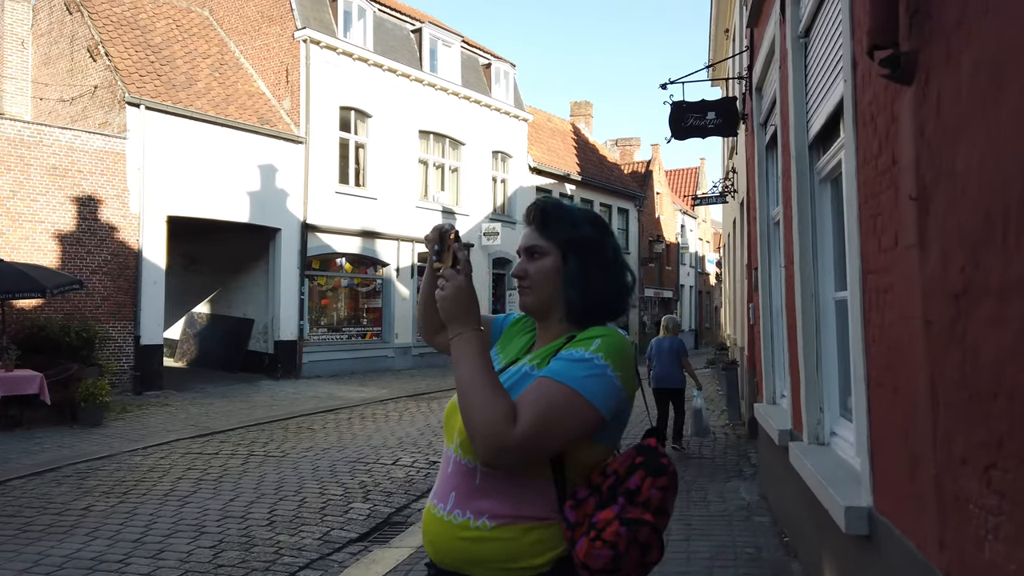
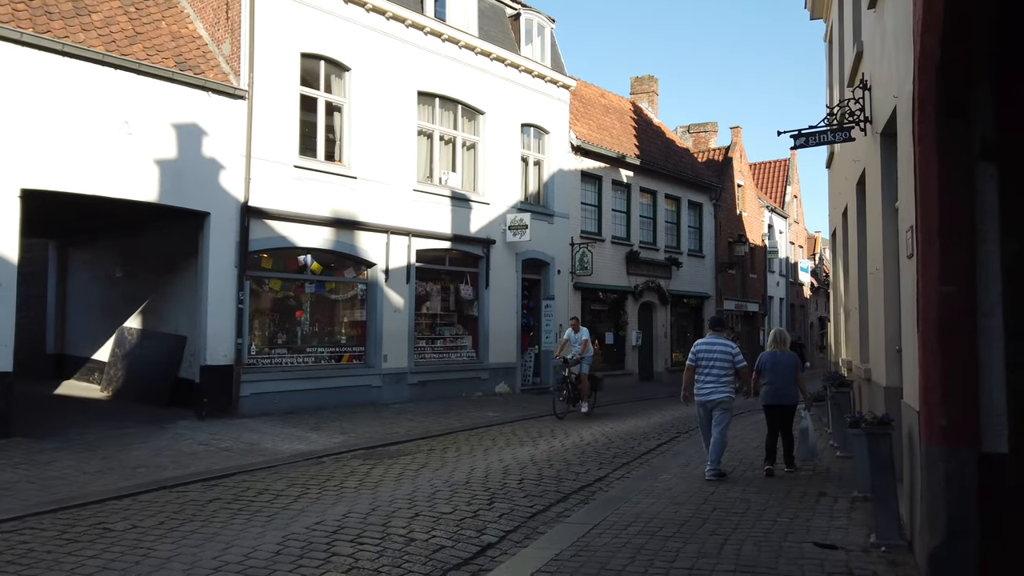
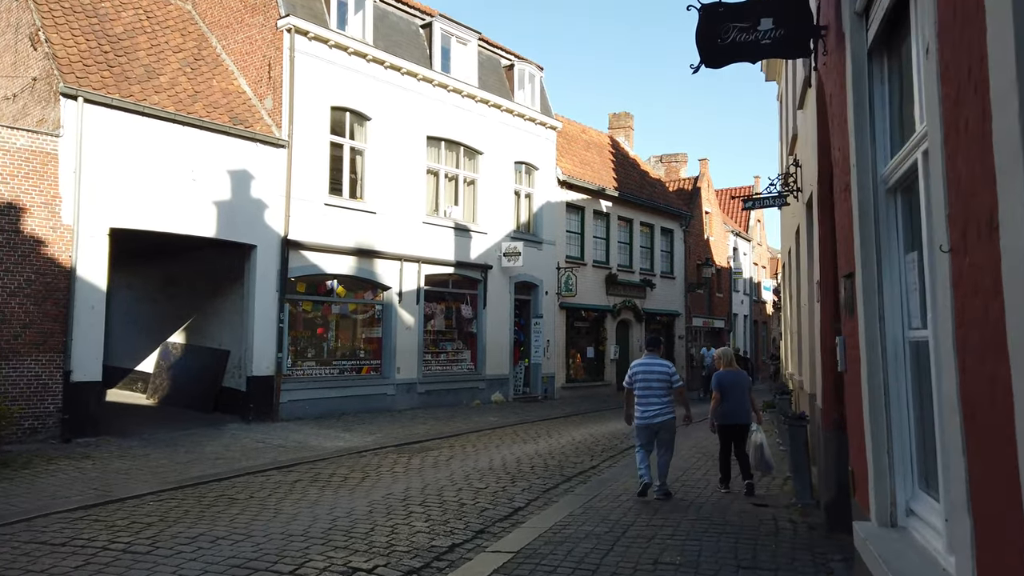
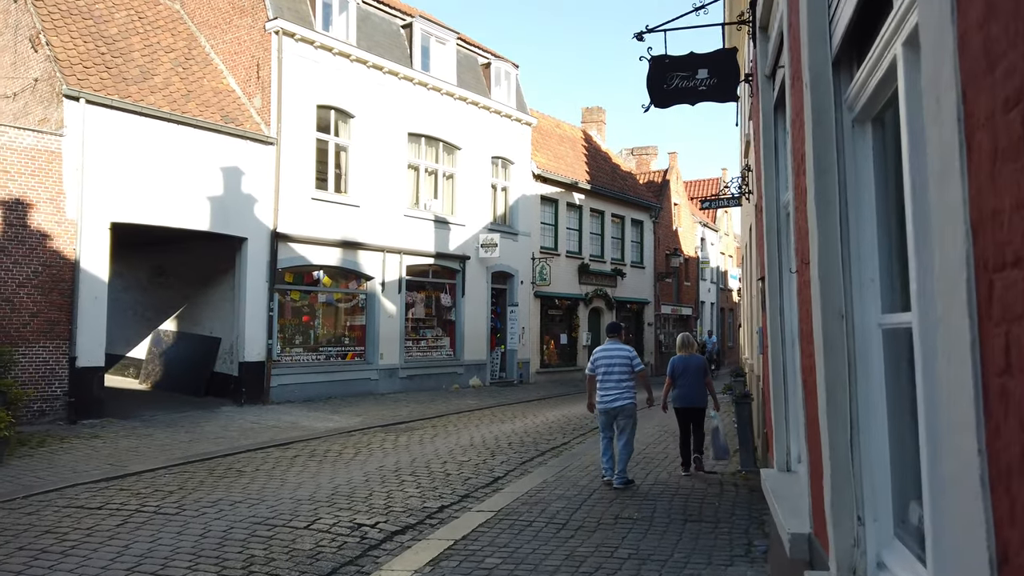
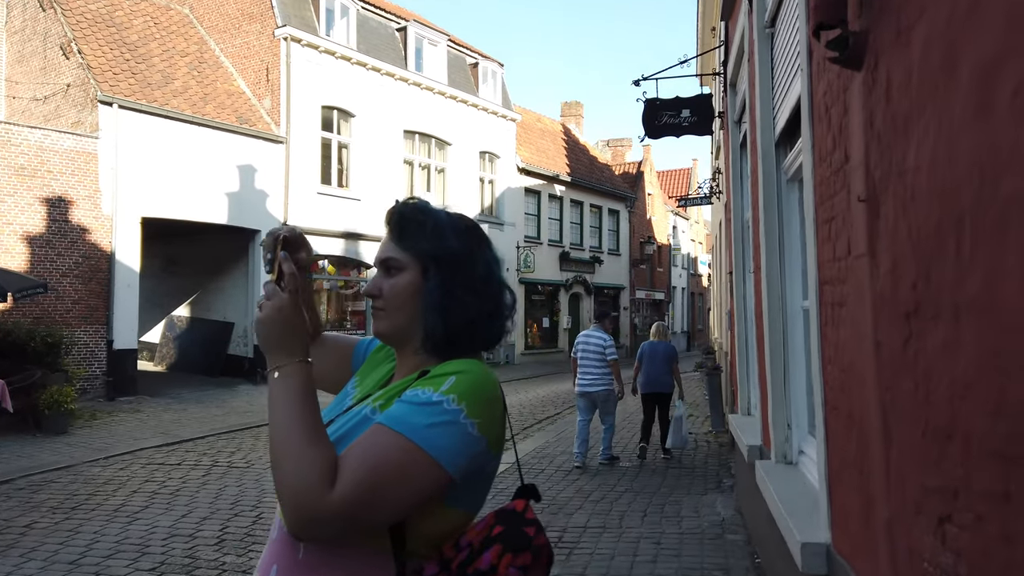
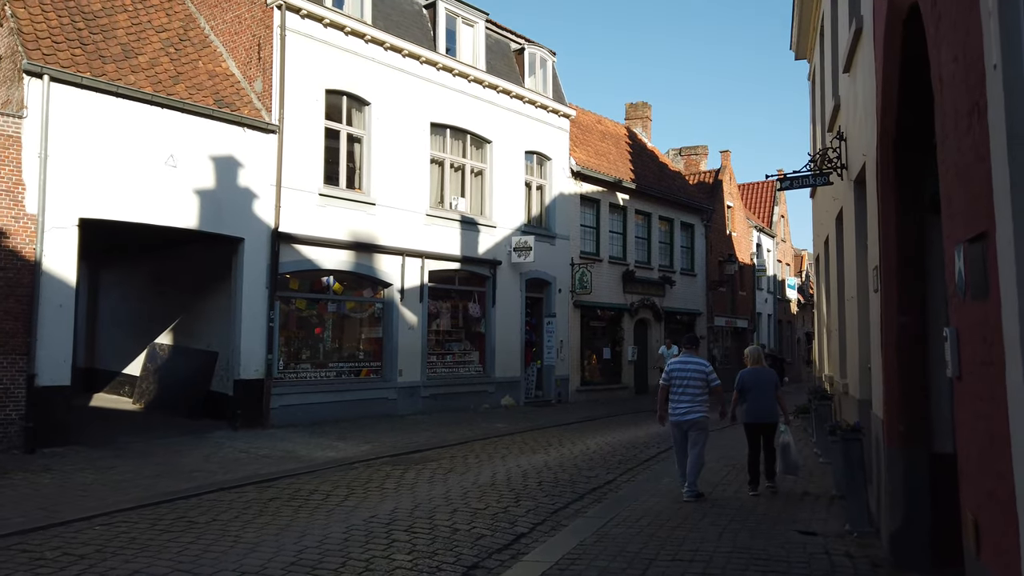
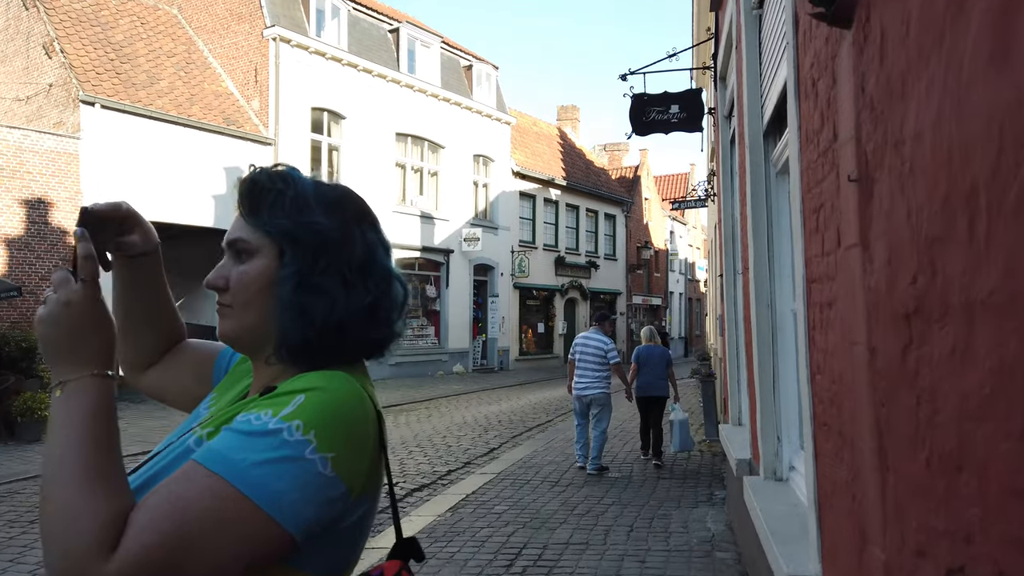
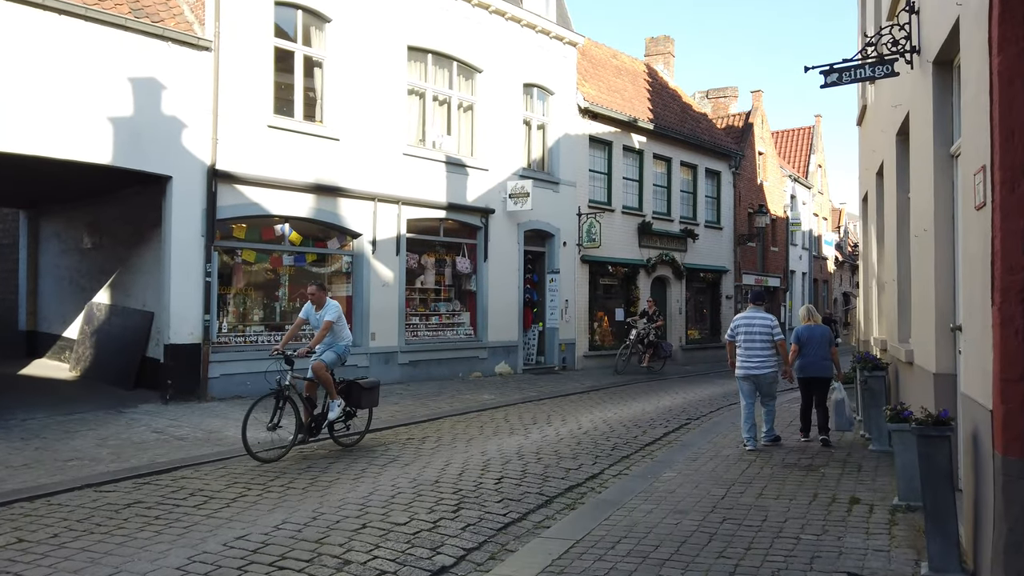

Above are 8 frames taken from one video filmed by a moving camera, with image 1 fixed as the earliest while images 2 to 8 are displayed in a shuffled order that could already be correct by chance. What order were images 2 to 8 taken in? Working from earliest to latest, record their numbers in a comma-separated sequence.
5, 7, 4, 3, 6, 2, 8
